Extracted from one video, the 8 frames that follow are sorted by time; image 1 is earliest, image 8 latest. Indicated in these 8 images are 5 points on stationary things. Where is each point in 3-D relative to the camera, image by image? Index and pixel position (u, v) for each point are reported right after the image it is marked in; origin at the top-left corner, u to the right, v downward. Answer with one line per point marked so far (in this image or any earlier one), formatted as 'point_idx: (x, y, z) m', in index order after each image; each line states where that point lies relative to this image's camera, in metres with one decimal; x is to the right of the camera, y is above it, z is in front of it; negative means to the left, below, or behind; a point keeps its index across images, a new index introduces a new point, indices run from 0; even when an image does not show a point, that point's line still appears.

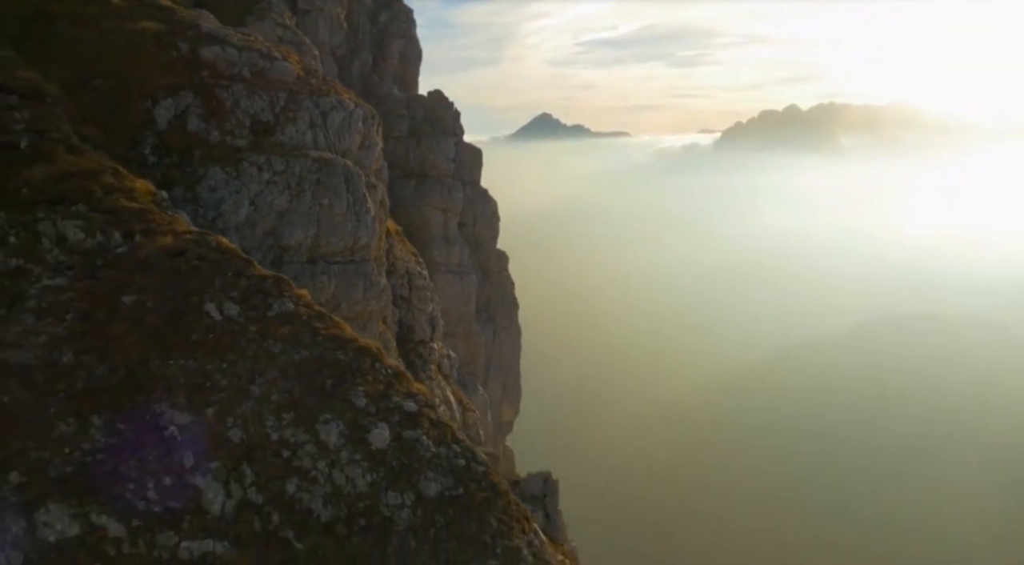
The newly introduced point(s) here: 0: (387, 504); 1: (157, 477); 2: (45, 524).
0: (-3.4, -6.0, +20.0) m
1: (-9.0, -5.0, +18.8) m
2: (-11.2, -5.8, +17.5) m
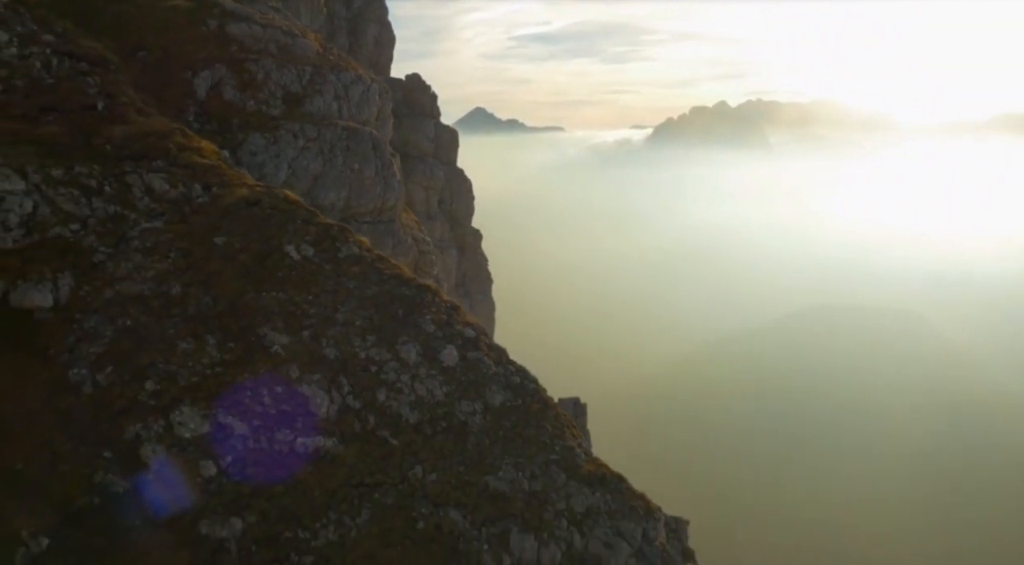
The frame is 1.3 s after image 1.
0: (-1.6, -4.0, +23.3) m
1: (-7.1, -3.1, +21.7) m
2: (-9.2, -3.9, +20.3) m
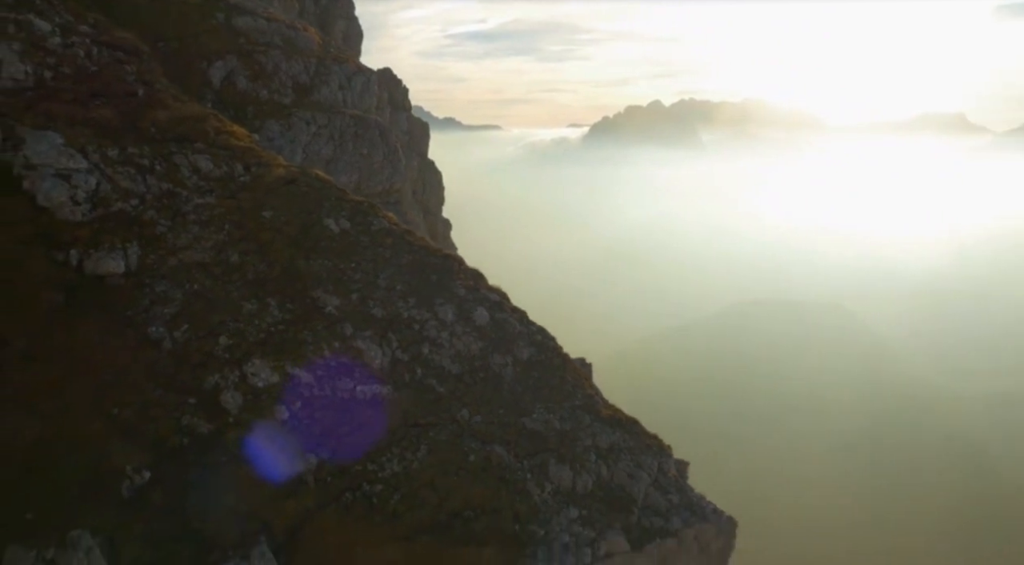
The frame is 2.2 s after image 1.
0: (-0.6, -2.8, +26.0) m
1: (-6.0, -2.0, +24.1) m
2: (-8.0, -2.8, +22.5) m
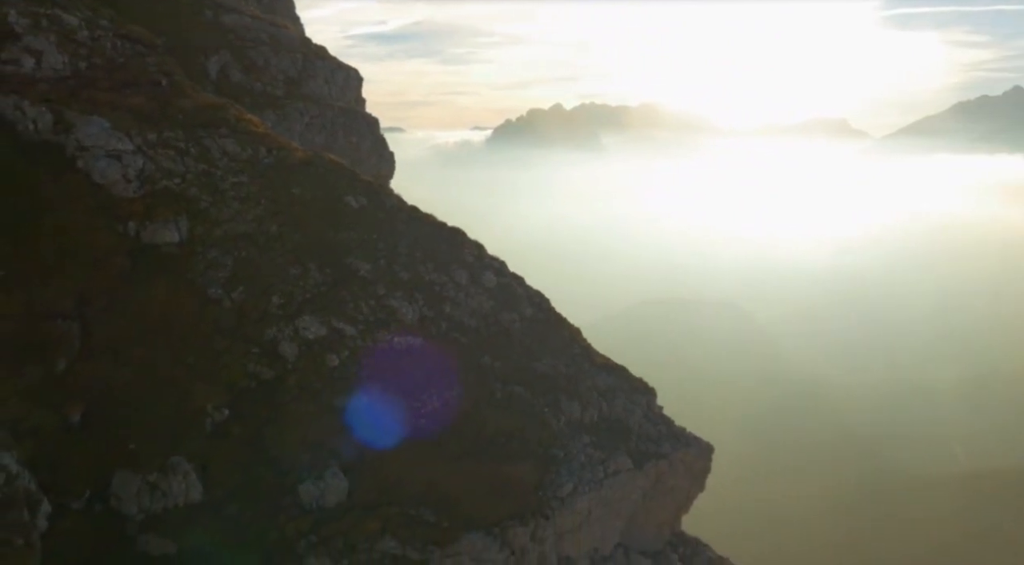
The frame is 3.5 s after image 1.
0: (-0.3, -1.4, +29.7) m
1: (-5.5, -0.7, +27.3) m
2: (-7.3, -1.6, +25.5) m
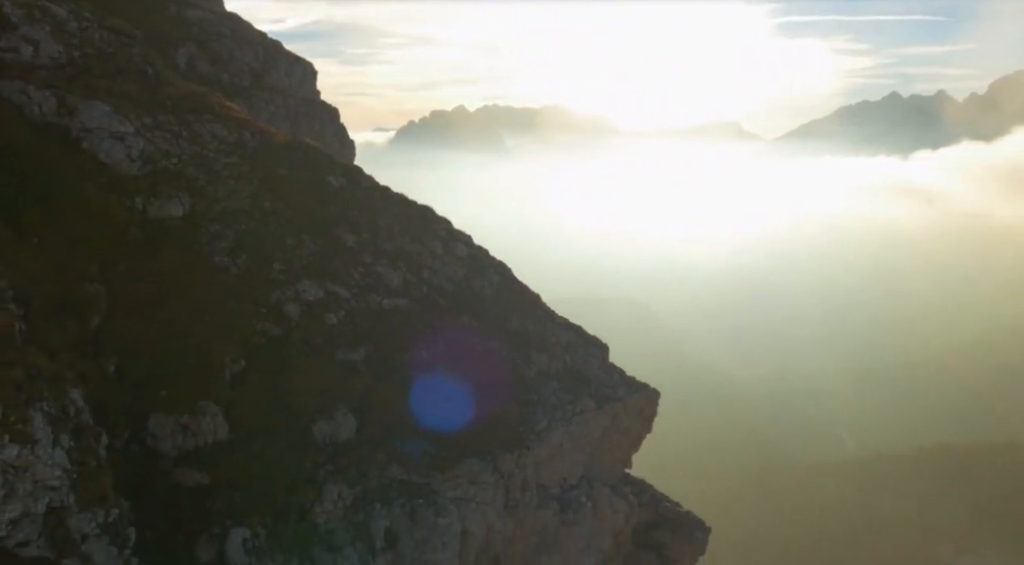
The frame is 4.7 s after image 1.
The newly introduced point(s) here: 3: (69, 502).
0: (-1.6, 0.0, +33.4) m
1: (-6.6, +0.6, +30.4) m
2: (-8.1, -0.3, +28.4) m
3: (-11.4, -5.7, +18.6) m
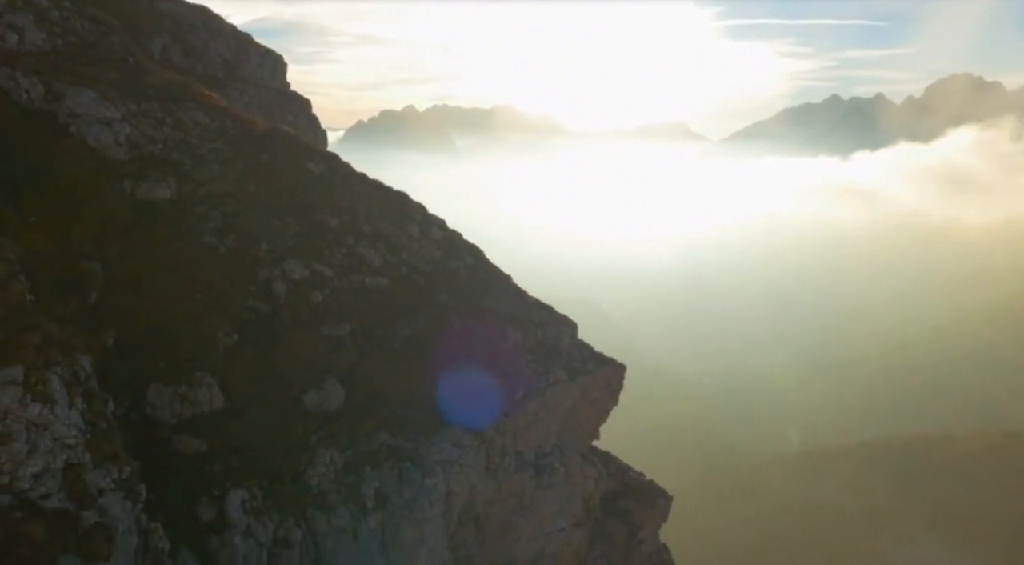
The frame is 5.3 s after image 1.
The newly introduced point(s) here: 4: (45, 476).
0: (-2.9, +0.9, +35.1) m
1: (-7.6, +1.5, +31.8) m
2: (-9.1, +0.5, +29.7) m
3: (-11.7, -4.8, +19.7) m
4: (-12.0, -5.0, +18.6) m
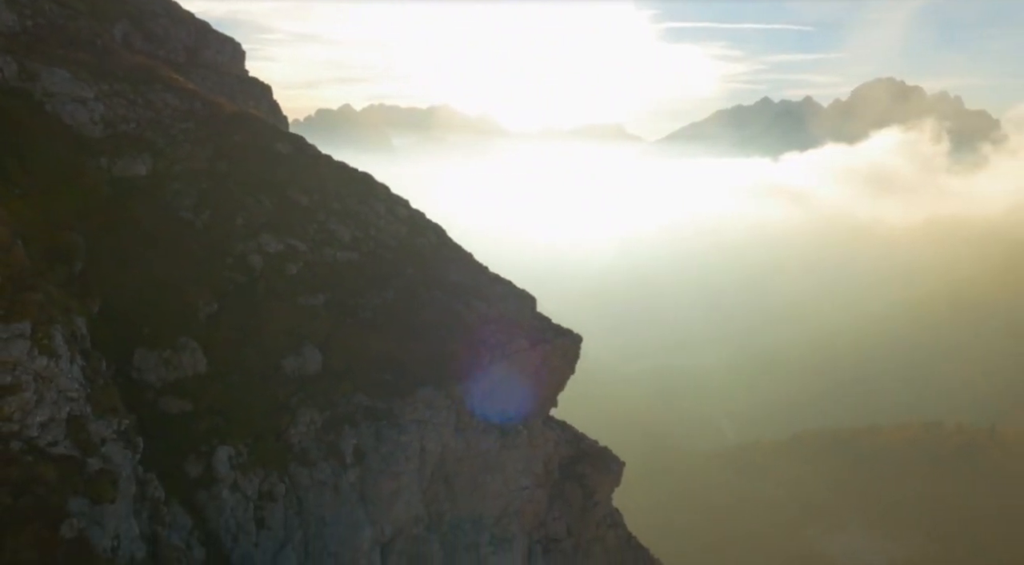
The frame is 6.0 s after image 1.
0: (-4.8, +2.1, +36.9) m
1: (-9.3, +2.6, +33.2) m
2: (-10.6, +1.7, +31.1) m
3: (-12.3, -3.7, +20.9) m
4: (-12.6, -3.9, +19.7) m
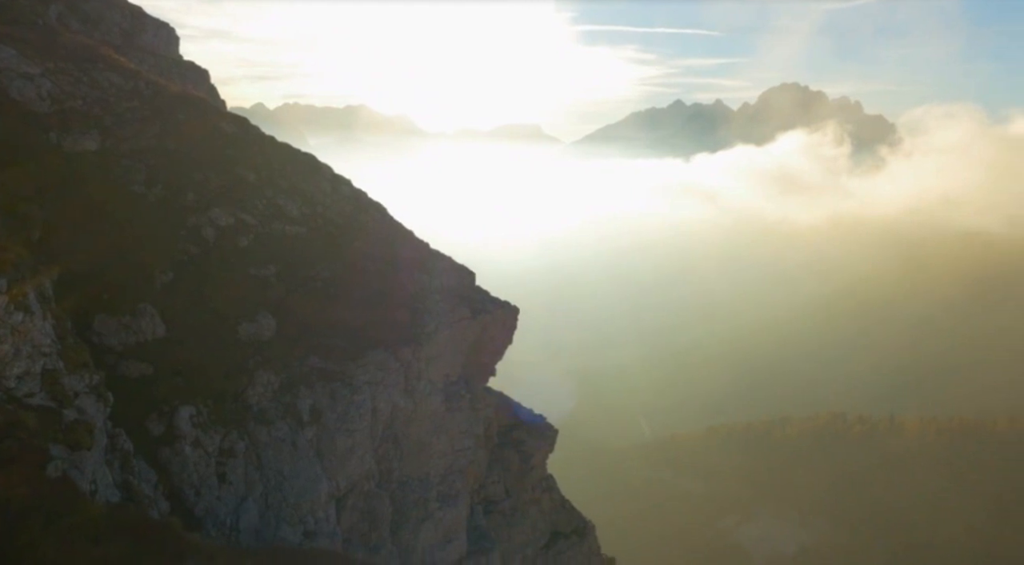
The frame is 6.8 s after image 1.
0: (-8.1, +3.4, +38.6) m
1: (-12.1, +3.8, +34.5) m
2: (-13.1, +2.9, +32.2) m
3: (-13.8, -2.5, +22.0) m
4: (-13.9, -2.7, +20.8) m
